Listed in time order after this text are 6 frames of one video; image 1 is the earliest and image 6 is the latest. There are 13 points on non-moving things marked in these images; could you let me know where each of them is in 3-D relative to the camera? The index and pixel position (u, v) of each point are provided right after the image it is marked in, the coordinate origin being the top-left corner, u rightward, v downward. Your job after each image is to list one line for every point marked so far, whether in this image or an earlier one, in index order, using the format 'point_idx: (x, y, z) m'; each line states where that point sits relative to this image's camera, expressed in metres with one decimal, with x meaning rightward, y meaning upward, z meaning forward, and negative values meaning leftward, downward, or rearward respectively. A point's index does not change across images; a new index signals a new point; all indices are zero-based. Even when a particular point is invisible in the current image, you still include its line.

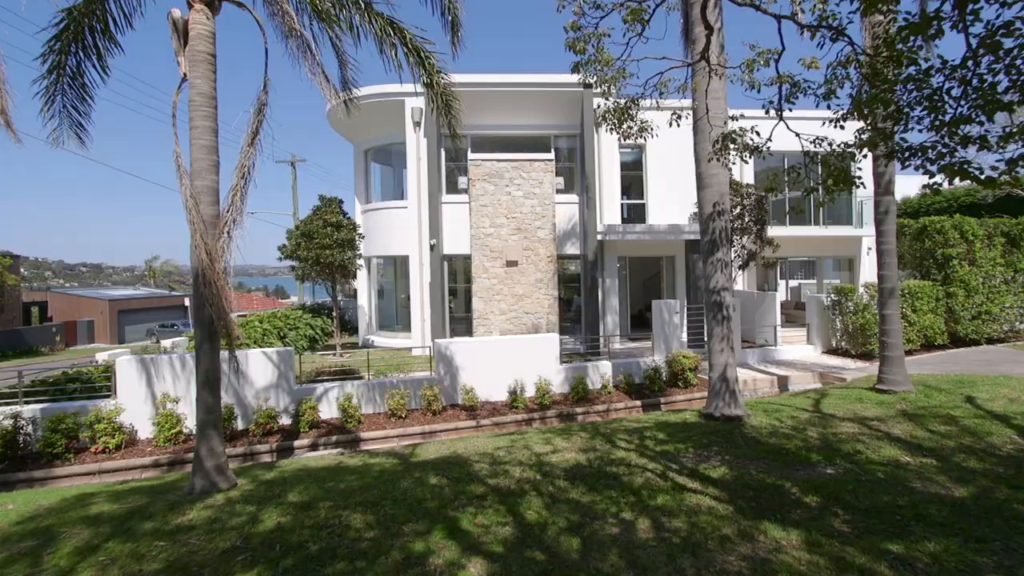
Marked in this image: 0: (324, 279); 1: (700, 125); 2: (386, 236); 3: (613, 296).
0: (-5.6, +0.3, +13.9) m
1: (+2.7, +2.4, +6.7) m
2: (-4.1, +1.6, +14.9) m
3: (+3.1, -0.3, +13.9) m
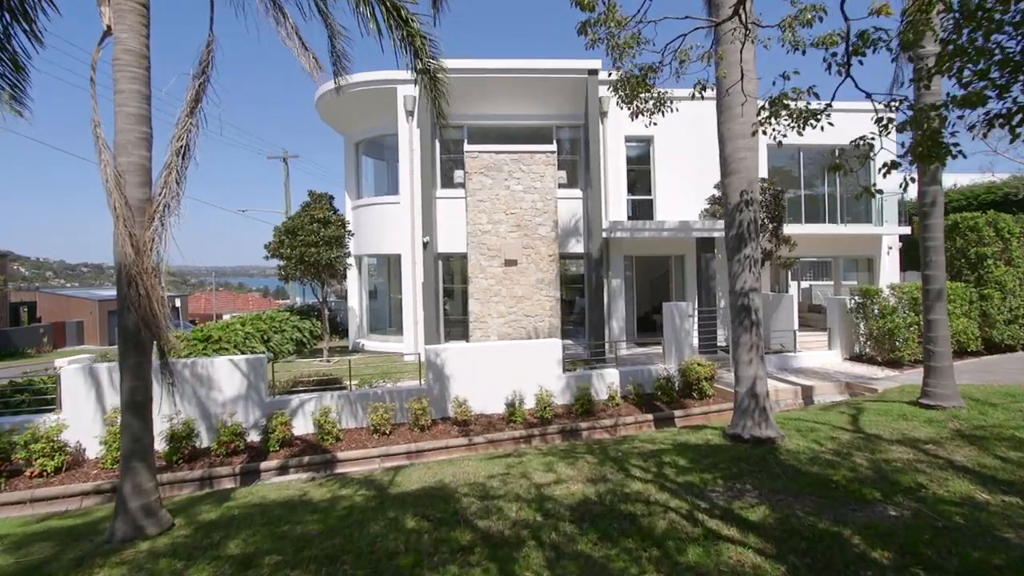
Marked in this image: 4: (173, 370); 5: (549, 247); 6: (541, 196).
0: (-5.6, +0.2, +13.0) m
1: (+2.7, +2.4, +5.8) m
2: (-4.1, +1.6, +14.0) m
3: (+3.0, -0.3, +13.0) m
4: (-5.2, -1.3, +7.1) m
5: (+1.0, +1.1, +12.5) m
6: (+0.8, +2.5, +12.5) m
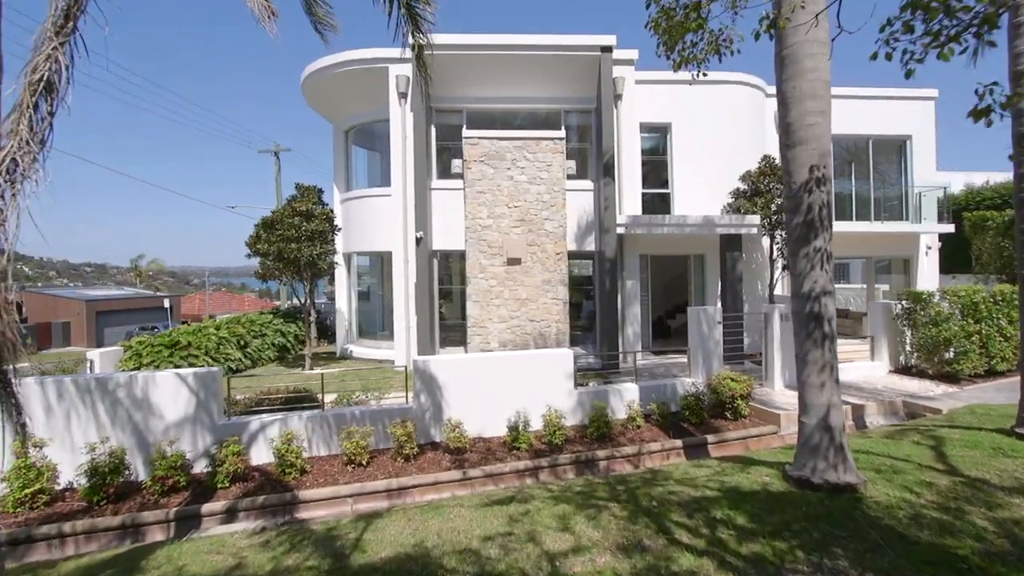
0: (-5.6, +0.2, +11.8) m
1: (+2.8, +2.4, +4.6) m
2: (-4.0, +1.6, +12.8) m
3: (+3.1, -0.3, +11.8) m
4: (-5.1, -1.3, +5.8) m
5: (+1.1, +1.1, +11.2) m
6: (+0.9, +2.4, +11.2) m
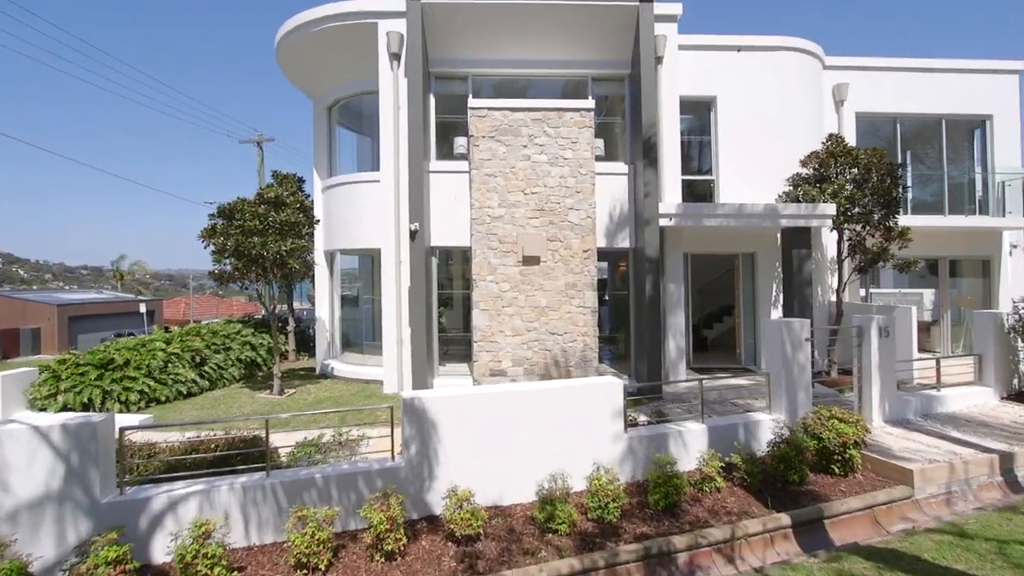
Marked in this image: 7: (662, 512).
0: (-5.2, +0.1, +9.6) m
1: (+3.1, +2.3, +2.5) m
2: (-3.7, +1.5, +10.6) m
3: (+3.4, -0.5, +9.6) m
4: (-4.8, -1.3, +3.7) m
5: (+1.4, +1.0, +9.1) m
6: (+1.2, +2.3, +9.1) m
7: (+1.6, -2.4, +4.9) m
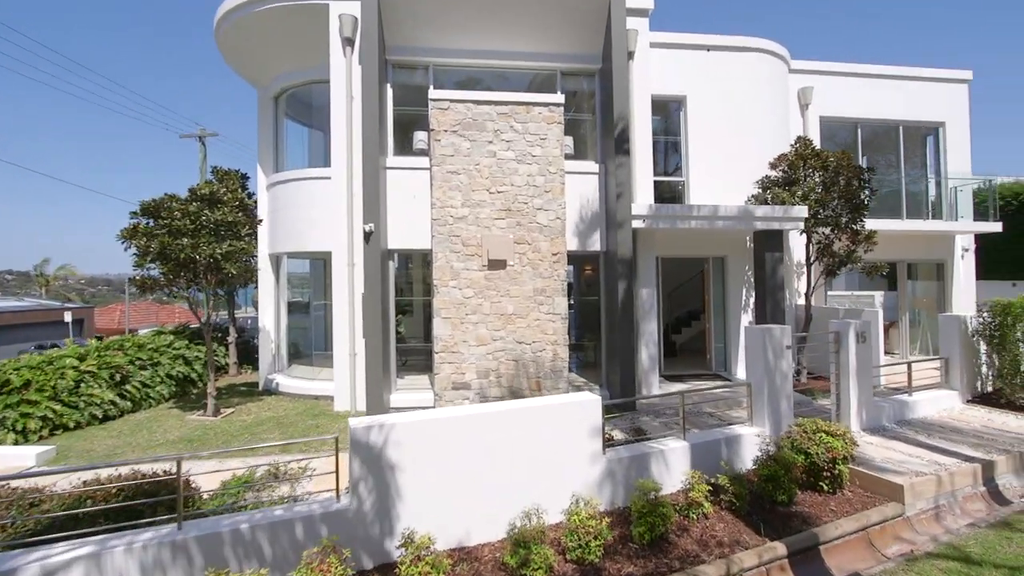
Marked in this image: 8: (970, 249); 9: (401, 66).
0: (-5.9, 0.0, +8.6) m
1: (+3.0, +2.3, +2.1) m
2: (-4.4, +1.4, +9.7) m
3: (+2.7, -0.6, +9.3) m
4: (-5.0, -1.4, +2.6) m
5: (+0.7, +0.9, +8.5) m
6: (+0.5, +2.2, +8.6) m
7: (+1.3, -2.4, +4.4) m
8: (+12.3, +1.0, +12.6) m
9: (-2.2, +4.5, +9.3) m
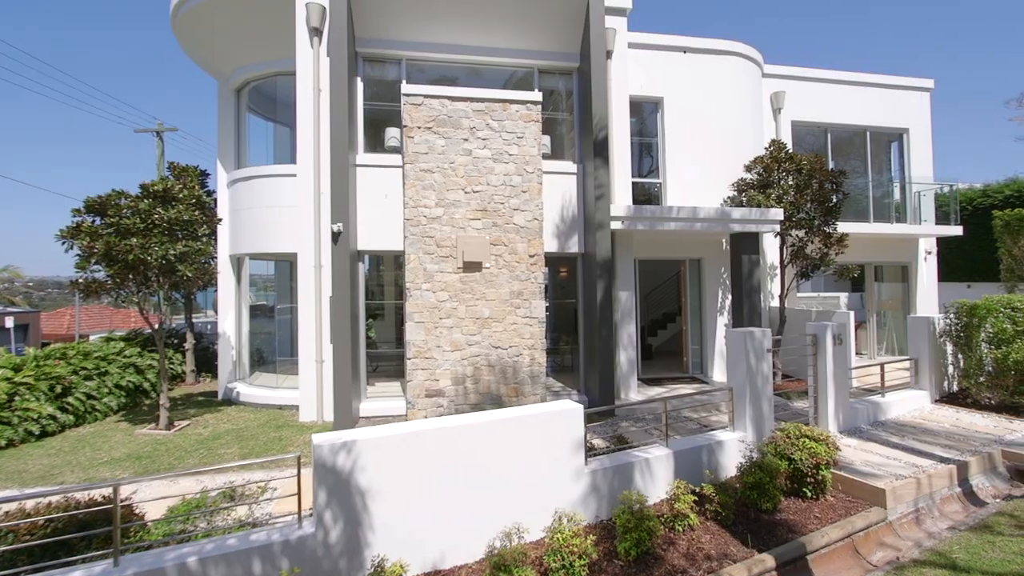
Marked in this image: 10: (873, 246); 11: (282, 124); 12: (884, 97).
0: (-6.3, -0.1, +7.9) m
1: (+2.9, +2.2, +2.0) m
2: (-4.9, +1.3, +9.2) m
3: (+2.3, -0.6, +9.1) m
4: (-5.0, -1.4, +2.1) m
5: (+0.3, +0.8, +8.3) m
6: (+0.1, +2.2, +8.3) m
7: (+1.1, -2.5, +4.2) m
8: (+11.7, +1.0, +13.0) m
9: (-2.7, +4.4, +8.9) m
10: (+9.8, +1.1, +12.6) m
11: (-4.7, +3.3, +9.5) m
12: (+10.0, +5.1, +12.6) m
